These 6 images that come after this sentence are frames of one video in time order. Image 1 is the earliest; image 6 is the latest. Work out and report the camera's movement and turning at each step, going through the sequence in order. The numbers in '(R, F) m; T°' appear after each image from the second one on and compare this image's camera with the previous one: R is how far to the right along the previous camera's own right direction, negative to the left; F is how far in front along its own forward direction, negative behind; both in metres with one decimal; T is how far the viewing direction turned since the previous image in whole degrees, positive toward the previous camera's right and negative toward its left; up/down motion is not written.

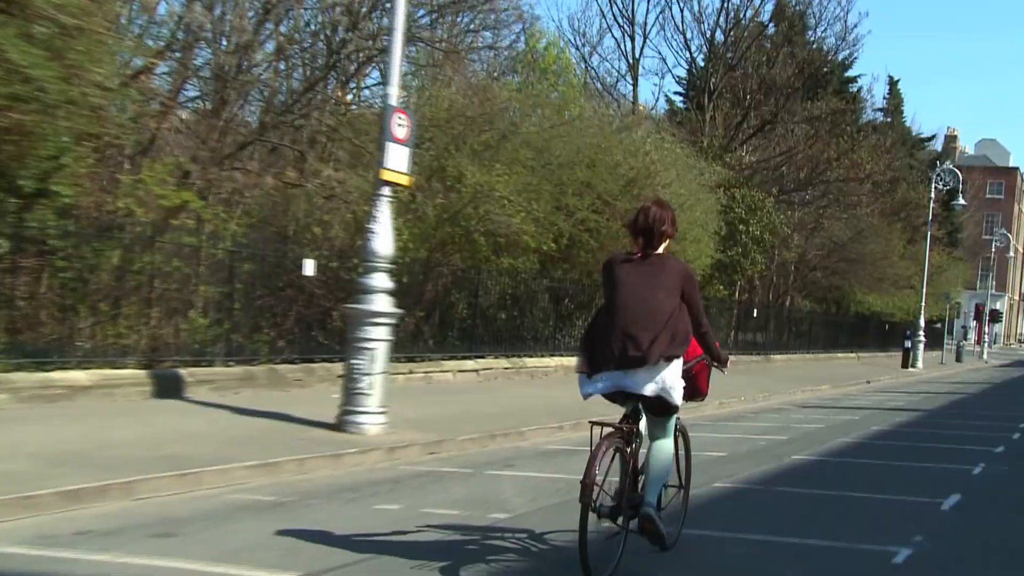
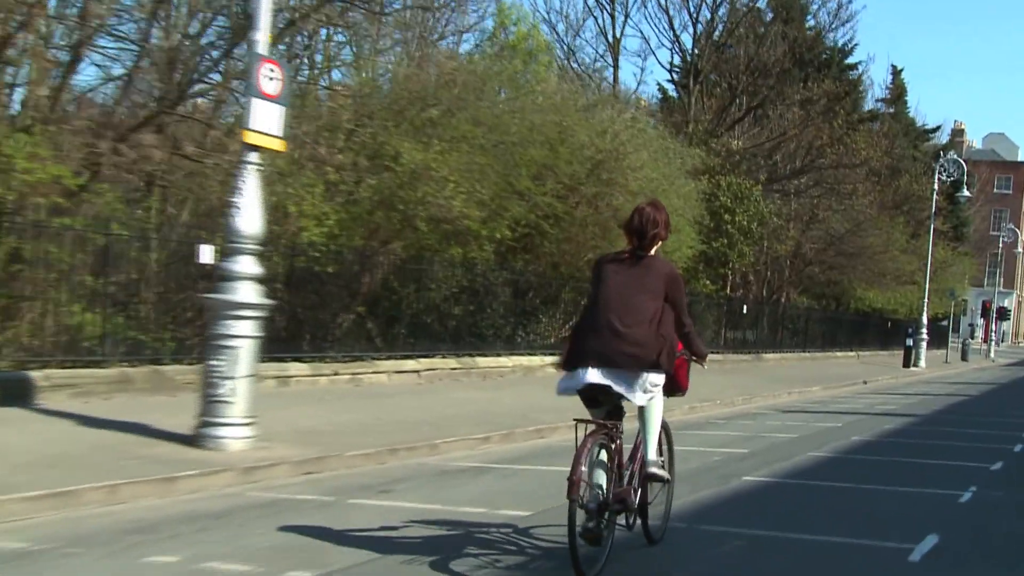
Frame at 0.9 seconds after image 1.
(+0.8, +1.8) m; 0°
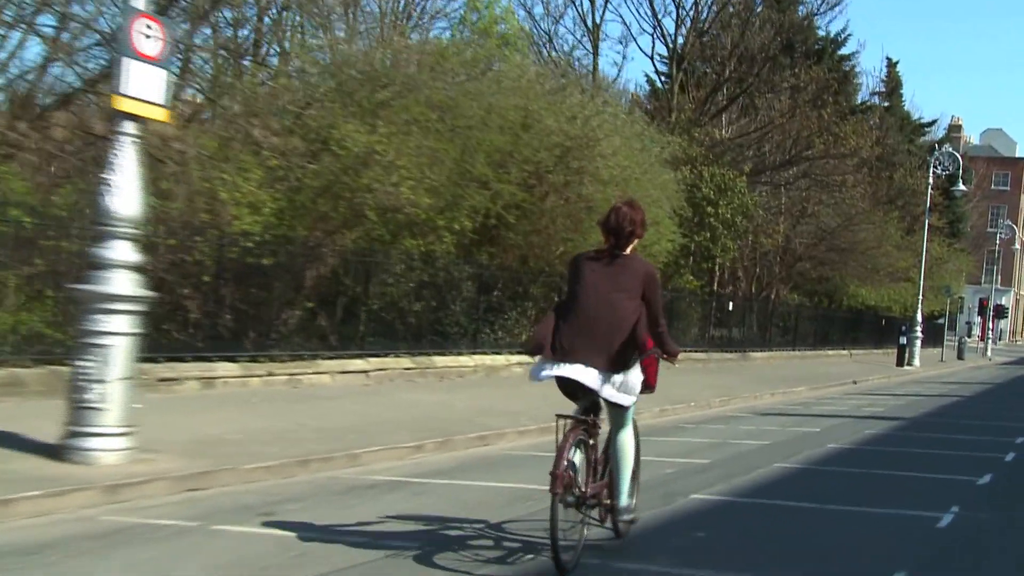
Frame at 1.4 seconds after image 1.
(+0.5, +1.1) m; 0°
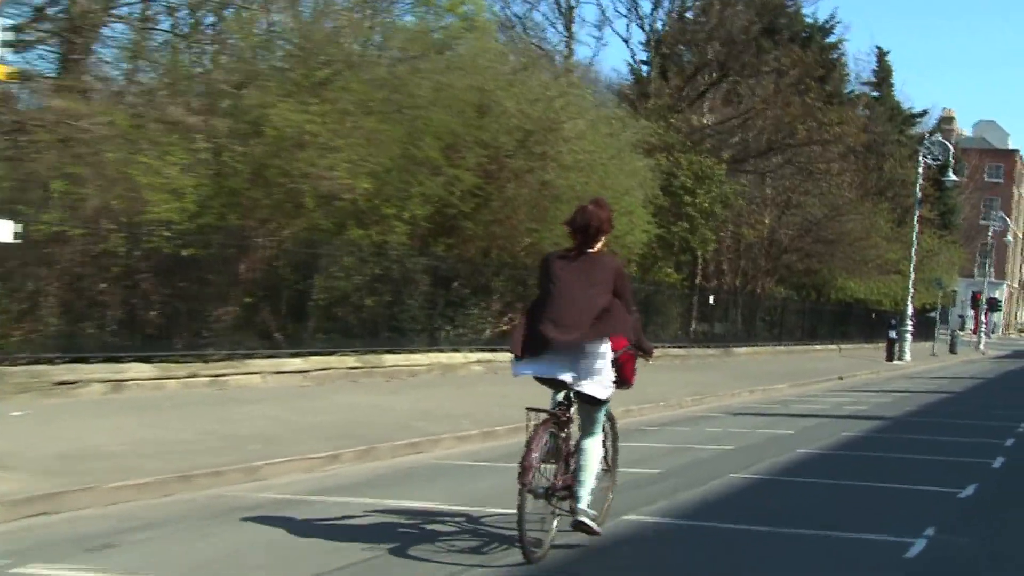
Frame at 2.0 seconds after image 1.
(+0.5, +1.1) m; 0°
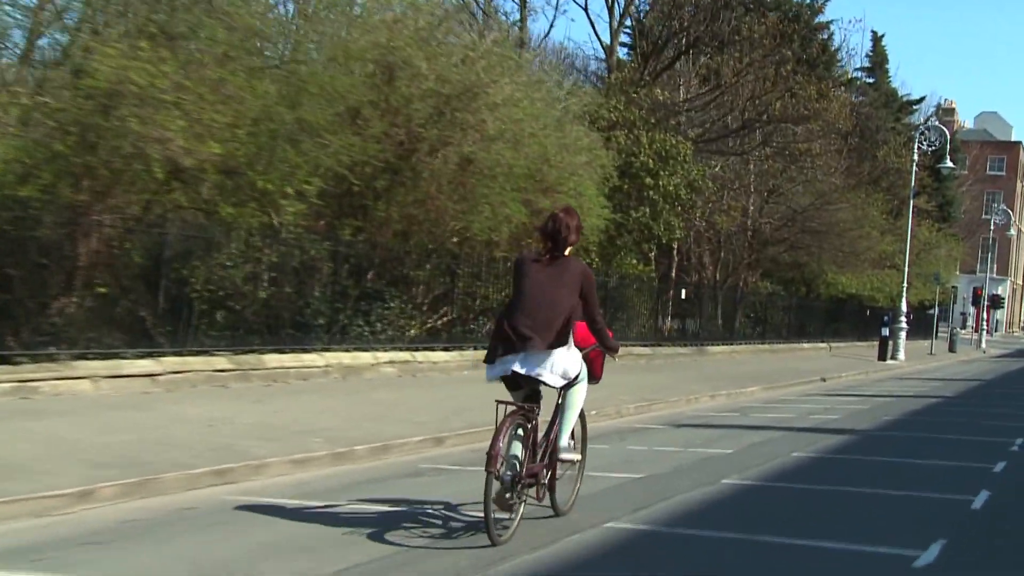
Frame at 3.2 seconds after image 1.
(+1.0, +2.4) m; 0°
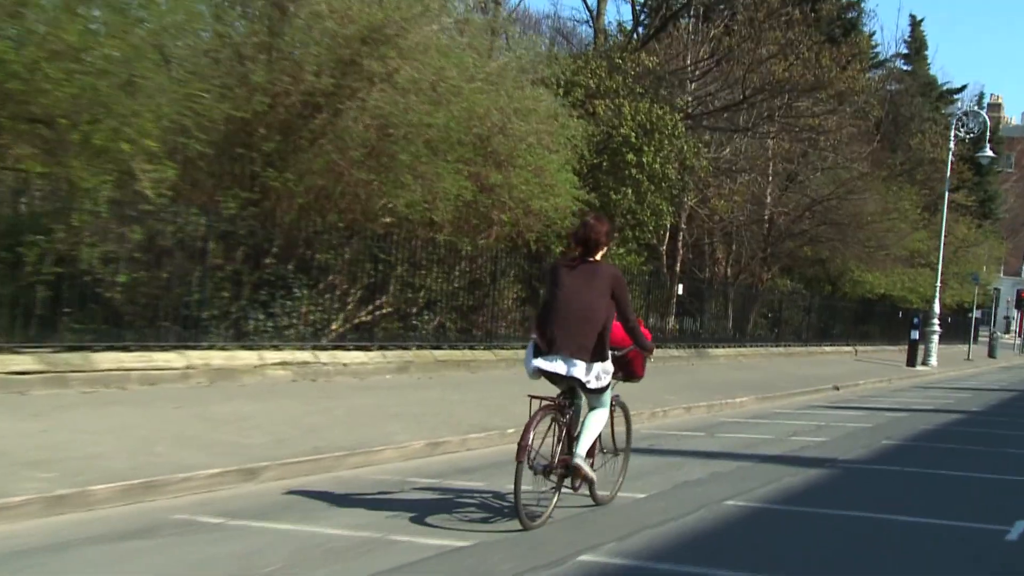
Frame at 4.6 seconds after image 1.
(+1.2, +2.8) m; -2°
